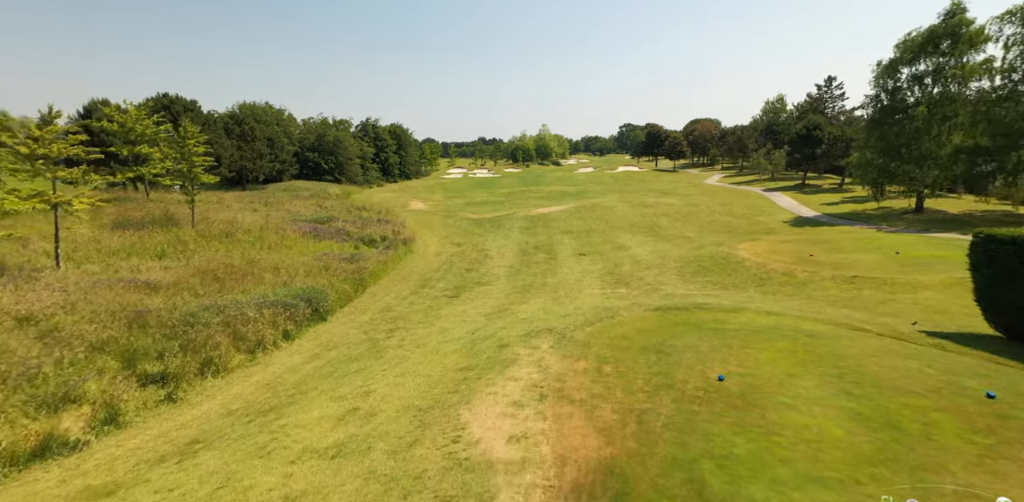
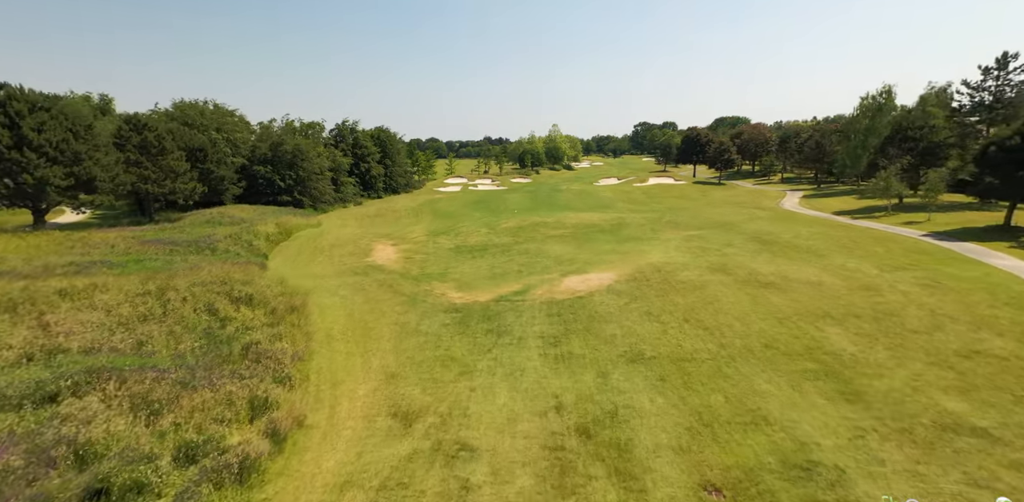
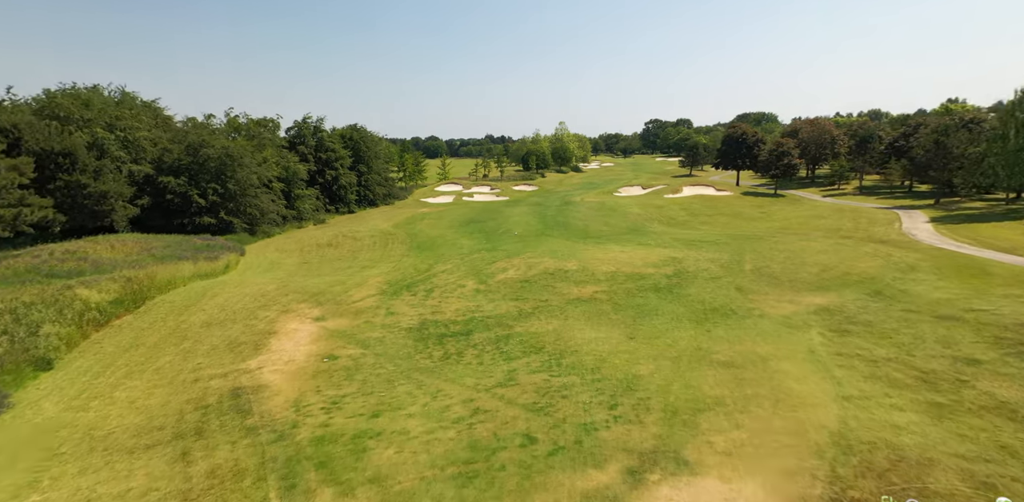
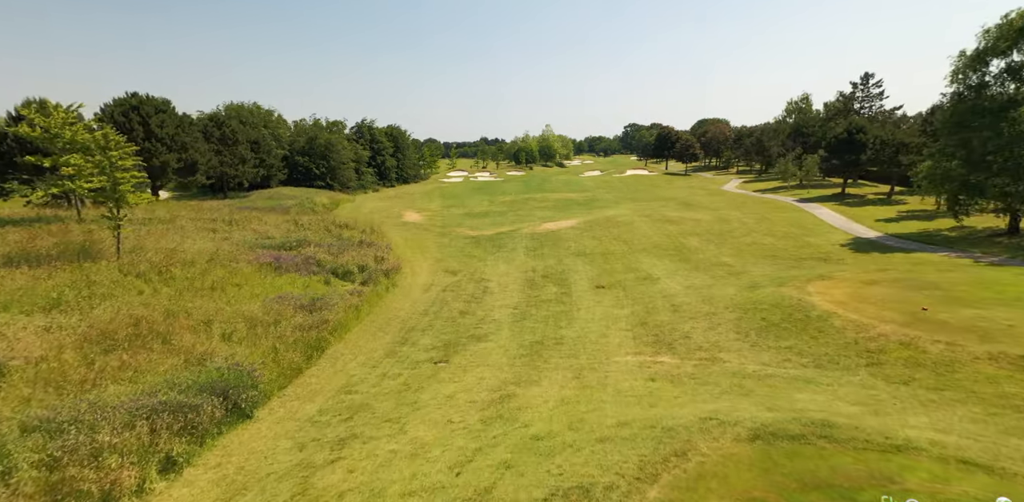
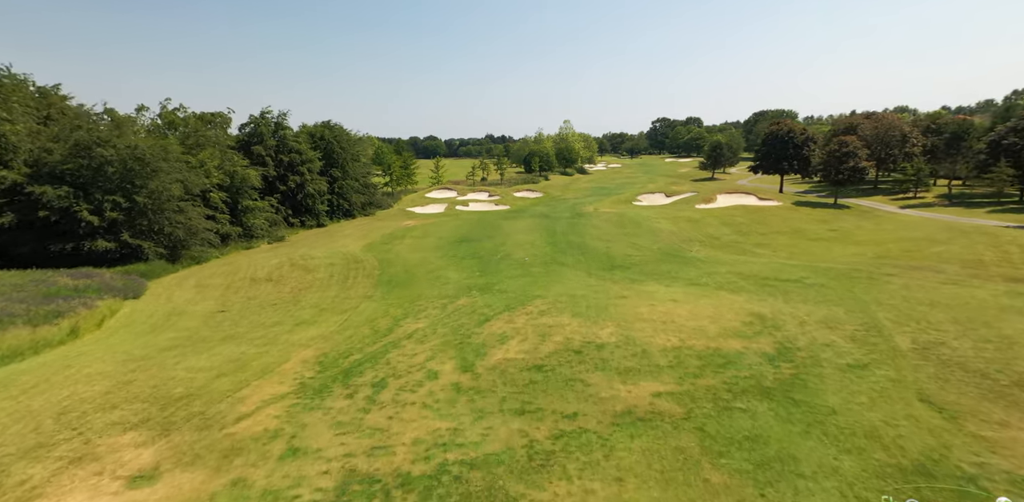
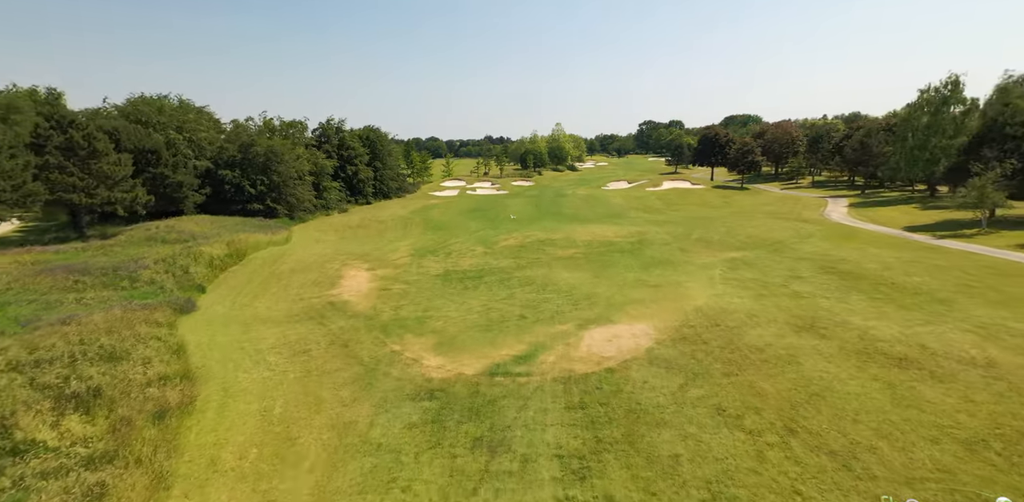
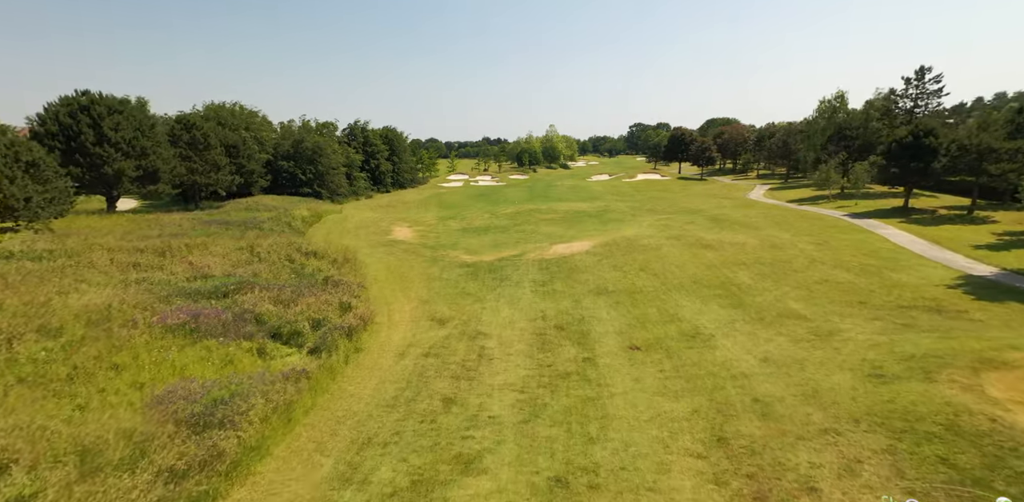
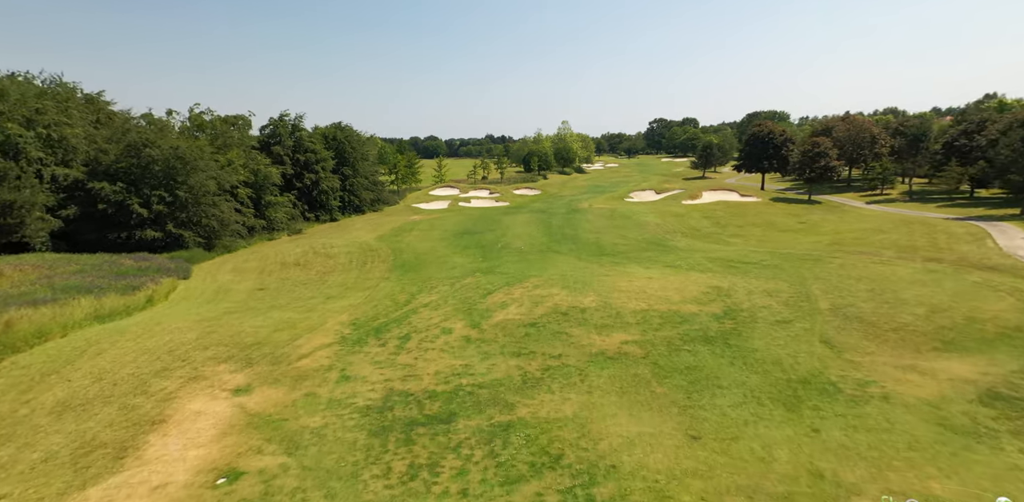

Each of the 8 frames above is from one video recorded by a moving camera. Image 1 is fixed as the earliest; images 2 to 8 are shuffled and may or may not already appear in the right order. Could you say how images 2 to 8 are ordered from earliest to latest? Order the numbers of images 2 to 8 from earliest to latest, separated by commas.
4, 7, 2, 6, 3, 8, 5
